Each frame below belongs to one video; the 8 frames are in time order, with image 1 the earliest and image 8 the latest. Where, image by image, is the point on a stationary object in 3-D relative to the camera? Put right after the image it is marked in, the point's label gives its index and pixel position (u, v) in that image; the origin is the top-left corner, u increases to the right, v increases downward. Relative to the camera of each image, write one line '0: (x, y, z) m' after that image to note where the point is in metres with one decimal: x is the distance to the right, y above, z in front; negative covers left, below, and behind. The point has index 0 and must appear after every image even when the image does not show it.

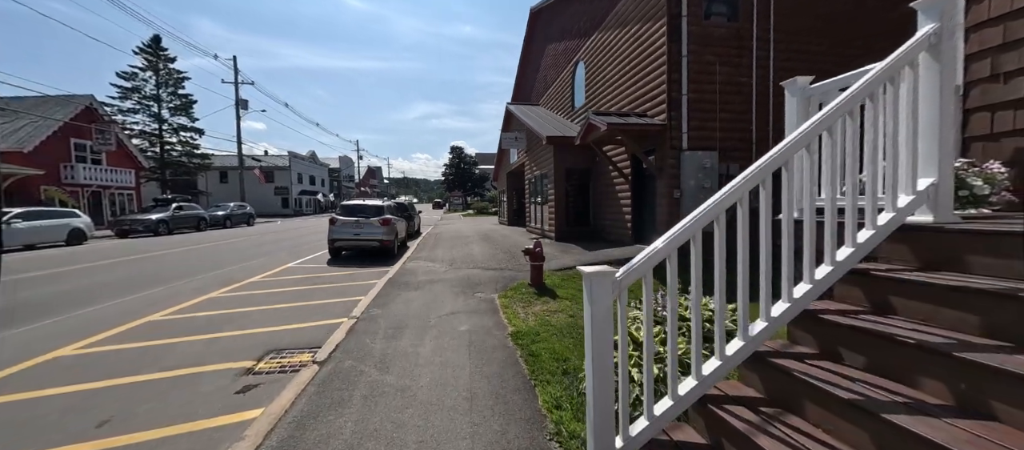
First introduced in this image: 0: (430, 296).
0: (-1.5, -1.3, +6.7) m
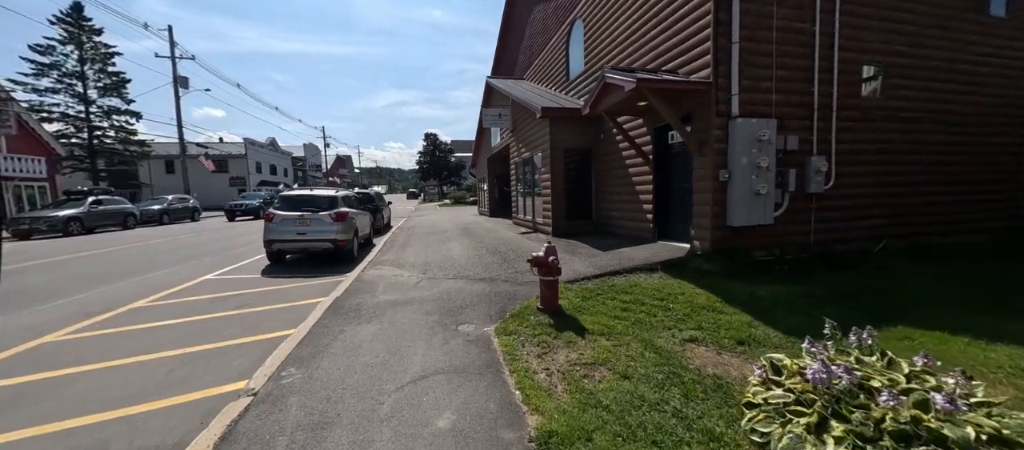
0: (-1.5, -1.3, +4.4) m
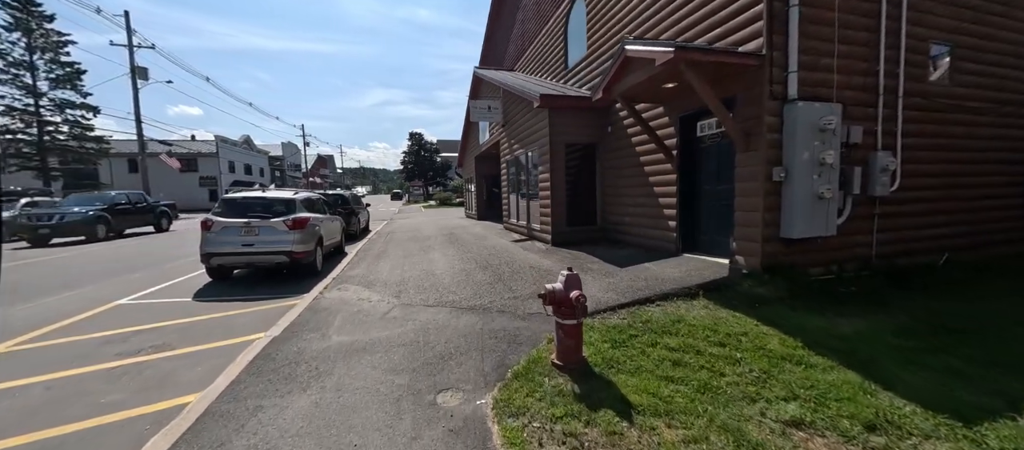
0: (-1.4, -1.5, +2.9) m
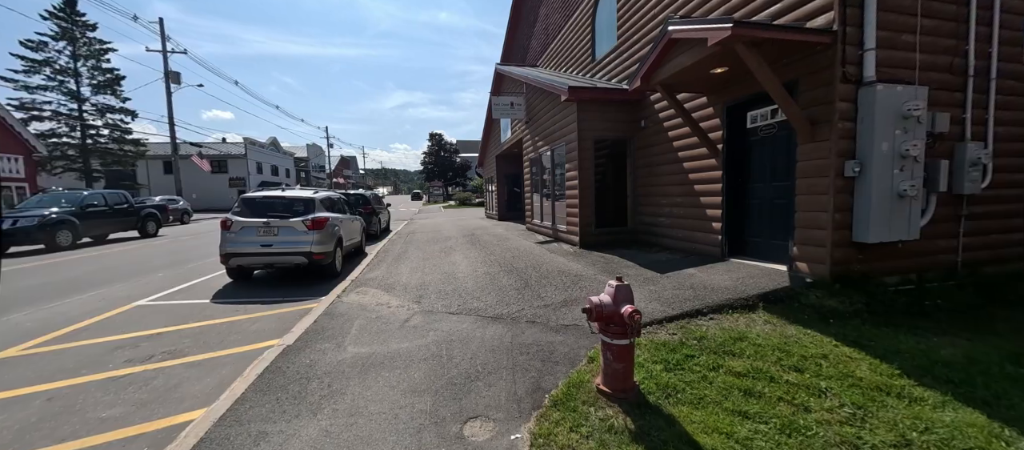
0: (-1.1, -1.5, +2.5) m
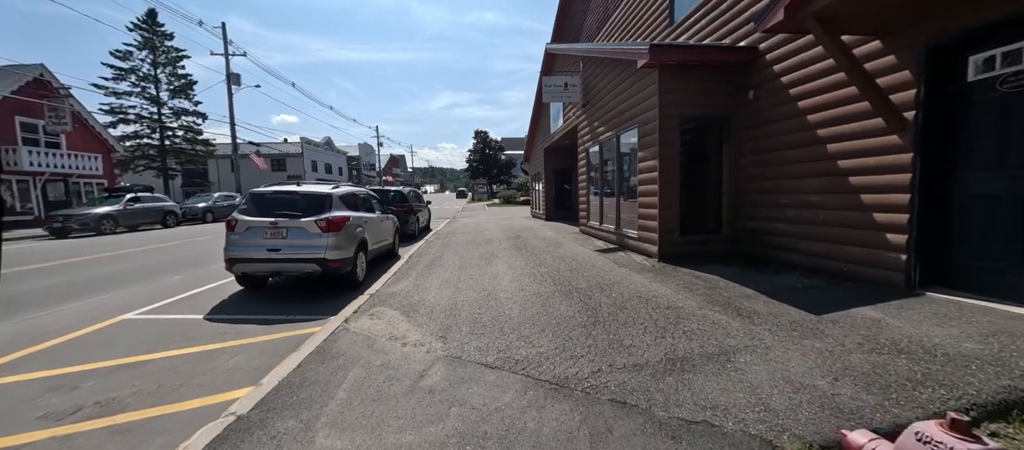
0: (-0.8, -1.6, +0.9) m
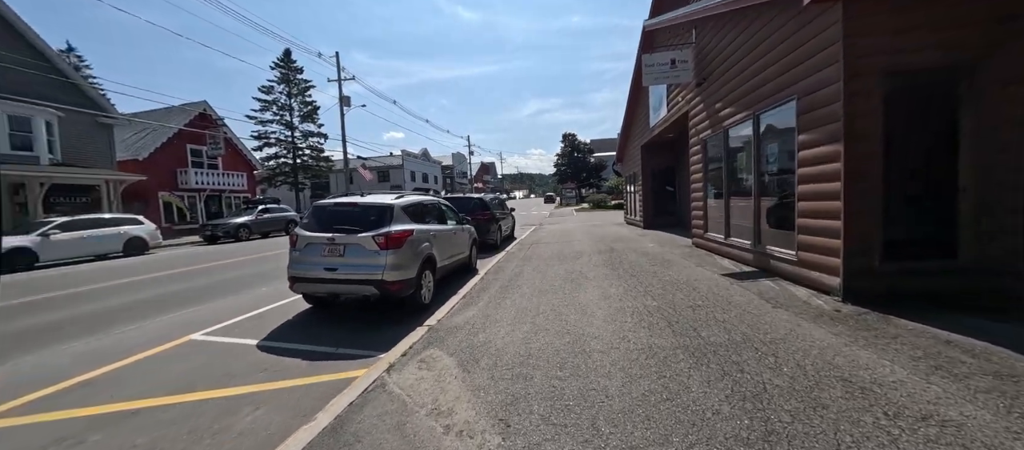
0: (-0.9, -1.7, -0.4) m
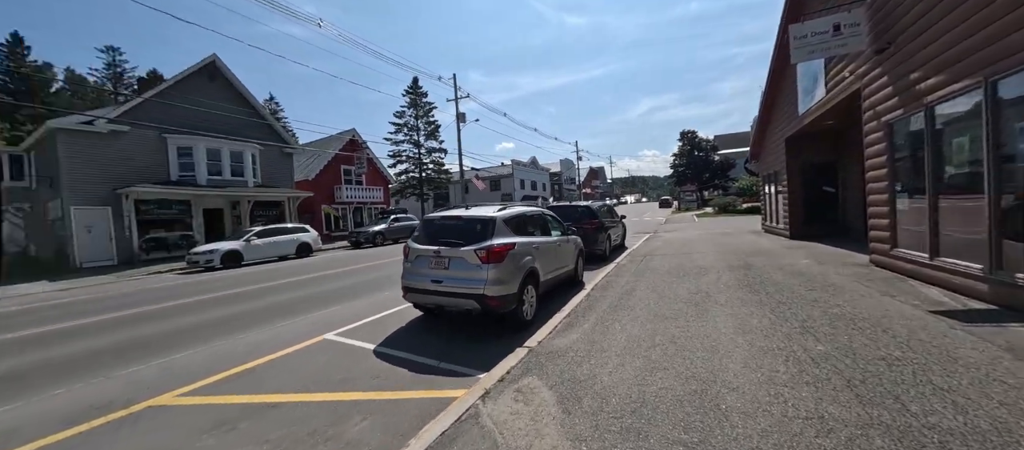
0: (-1.1, -1.8, -0.5) m
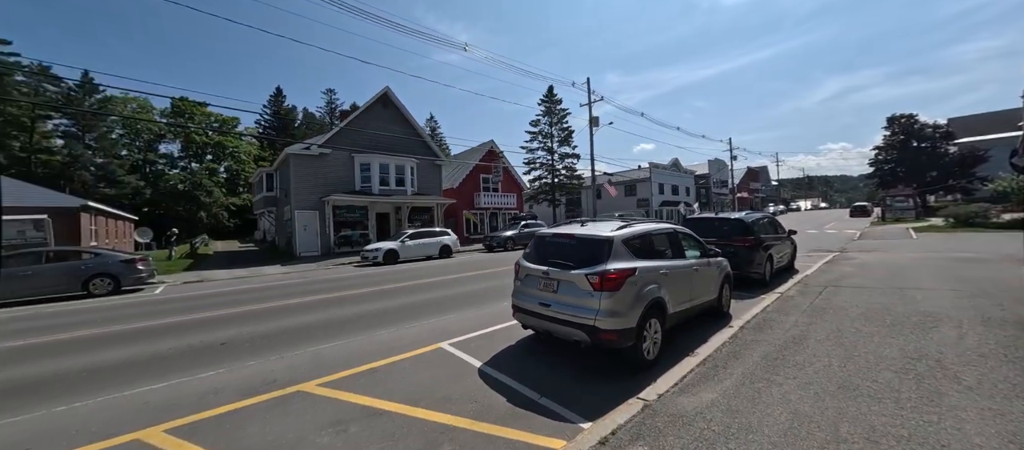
0: (-1.7, -2.0, -0.6) m
